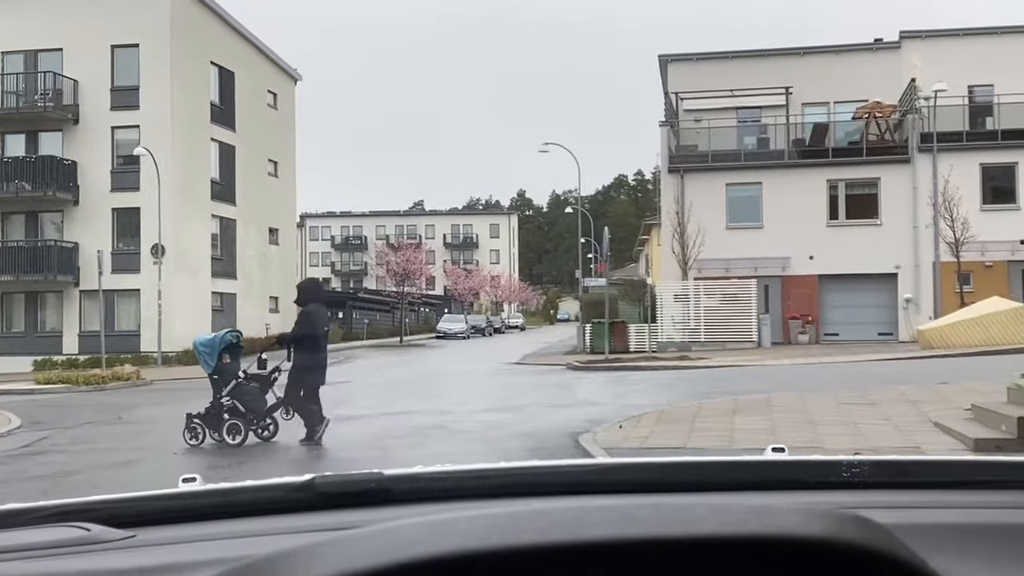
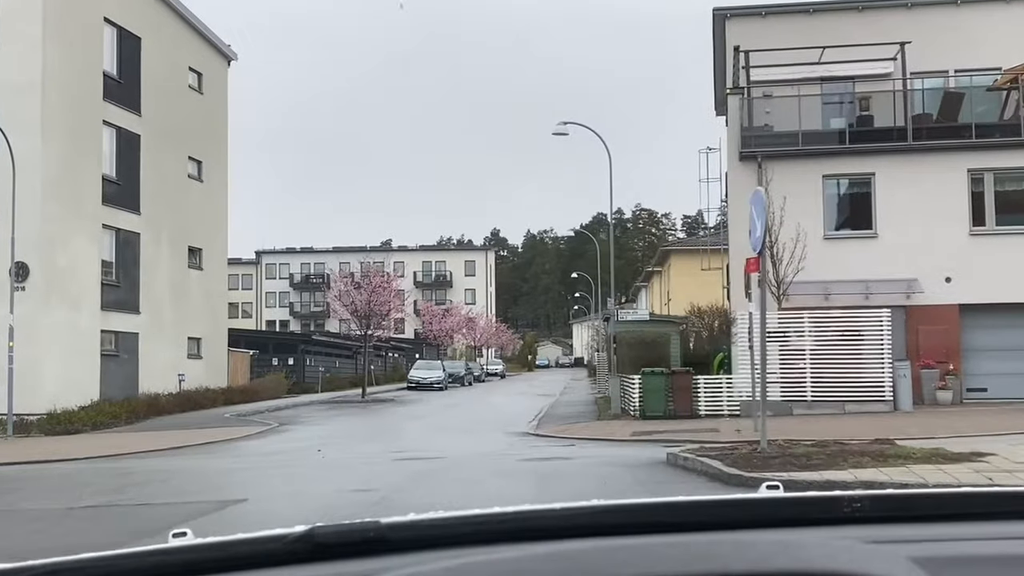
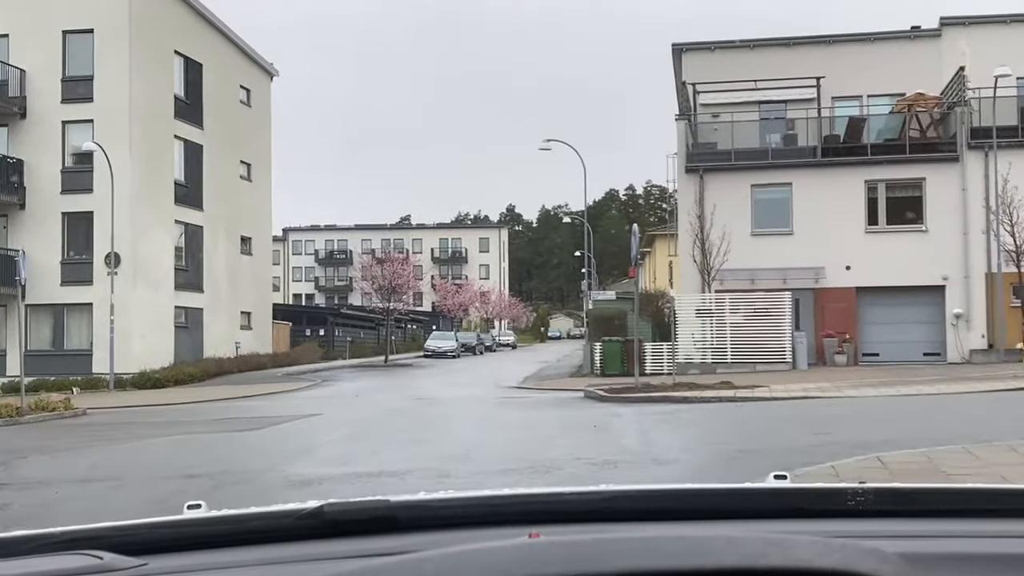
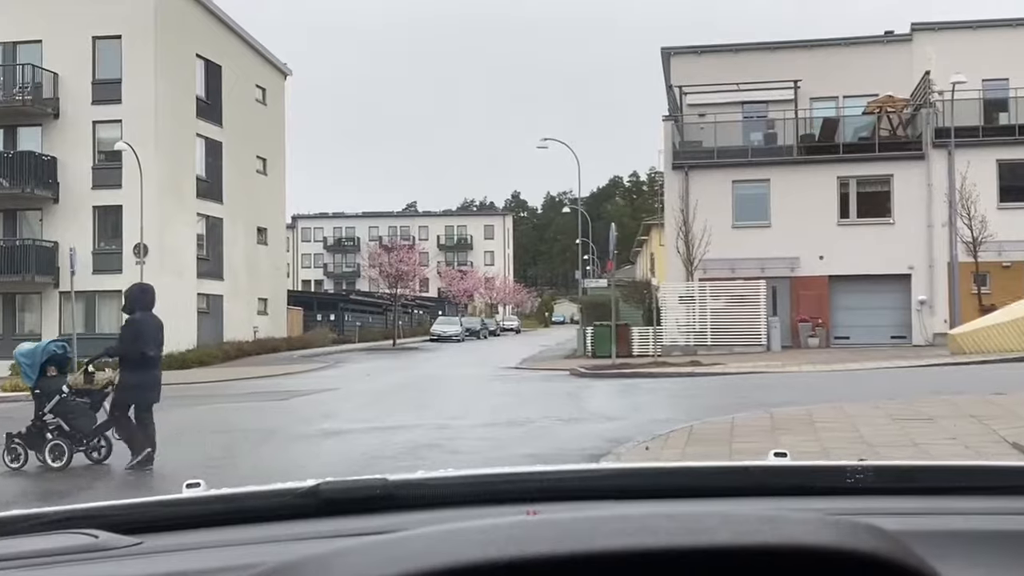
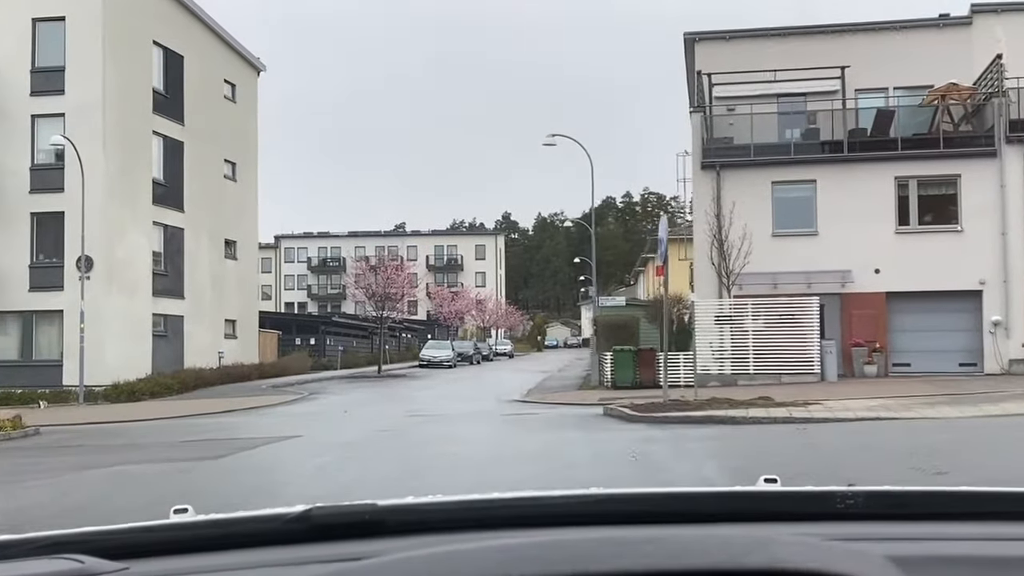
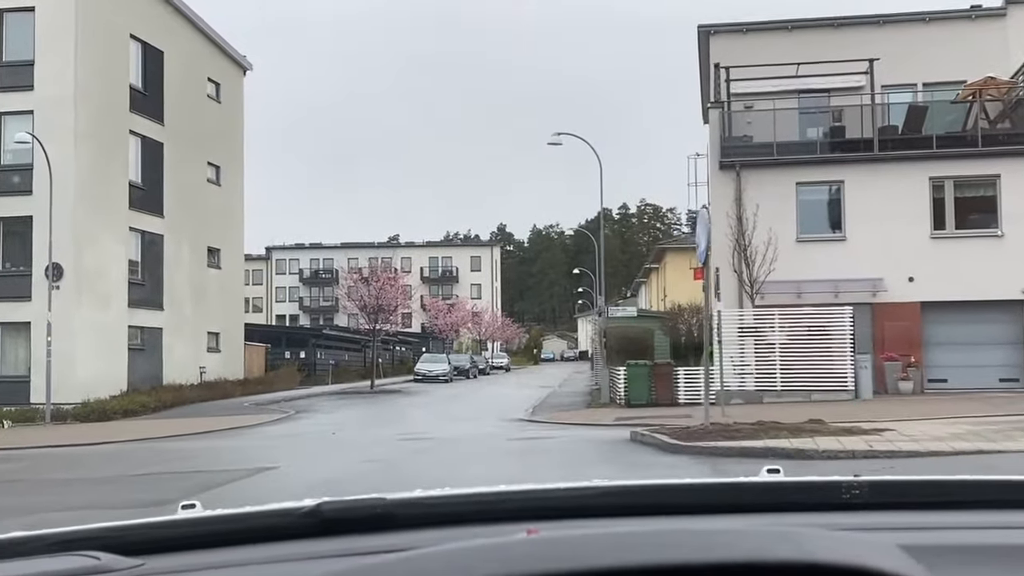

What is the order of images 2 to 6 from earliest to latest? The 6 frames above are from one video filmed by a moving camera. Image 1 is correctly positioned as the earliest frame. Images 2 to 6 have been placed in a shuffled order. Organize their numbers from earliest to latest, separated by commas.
4, 3, 5, 6, 2
